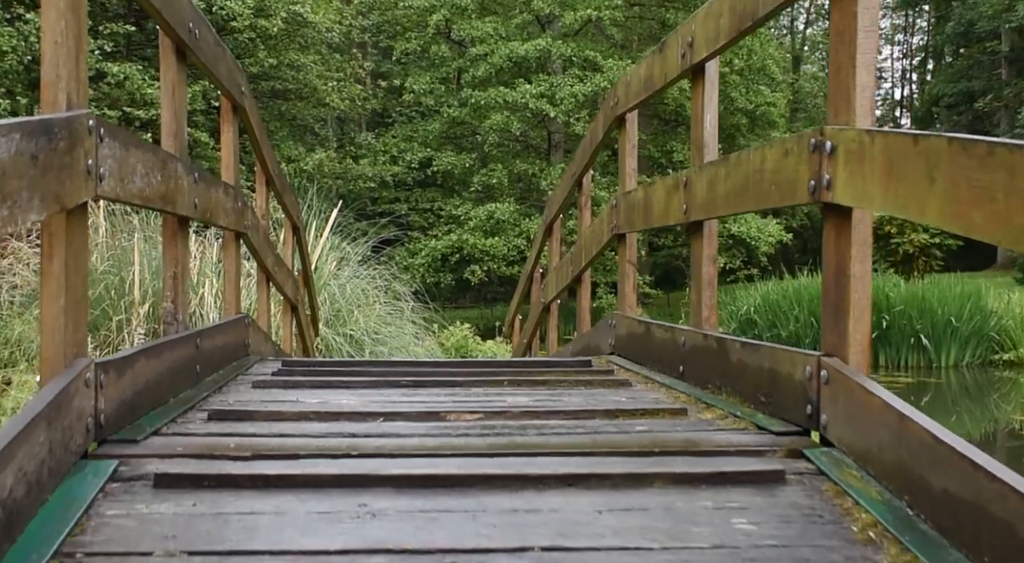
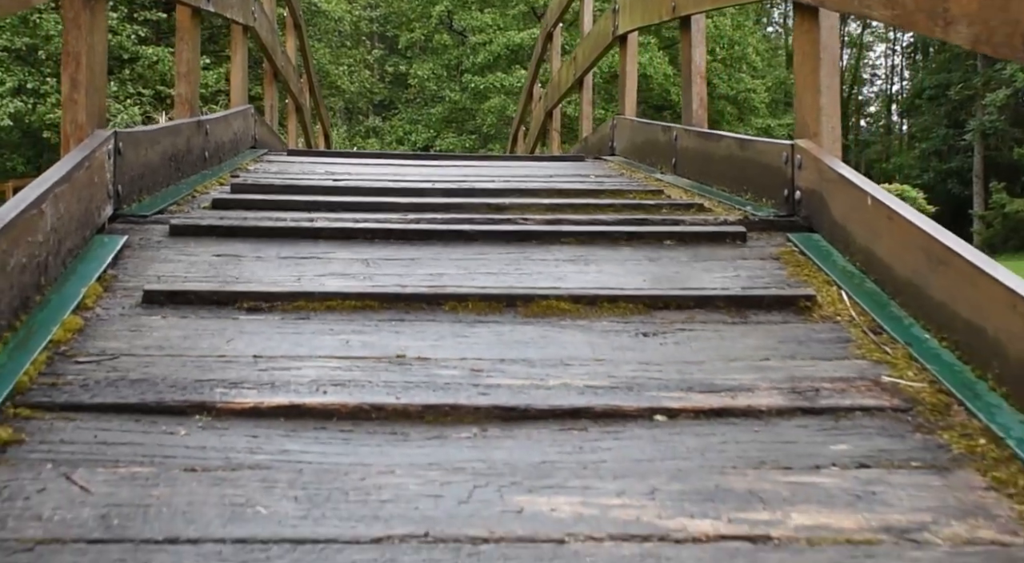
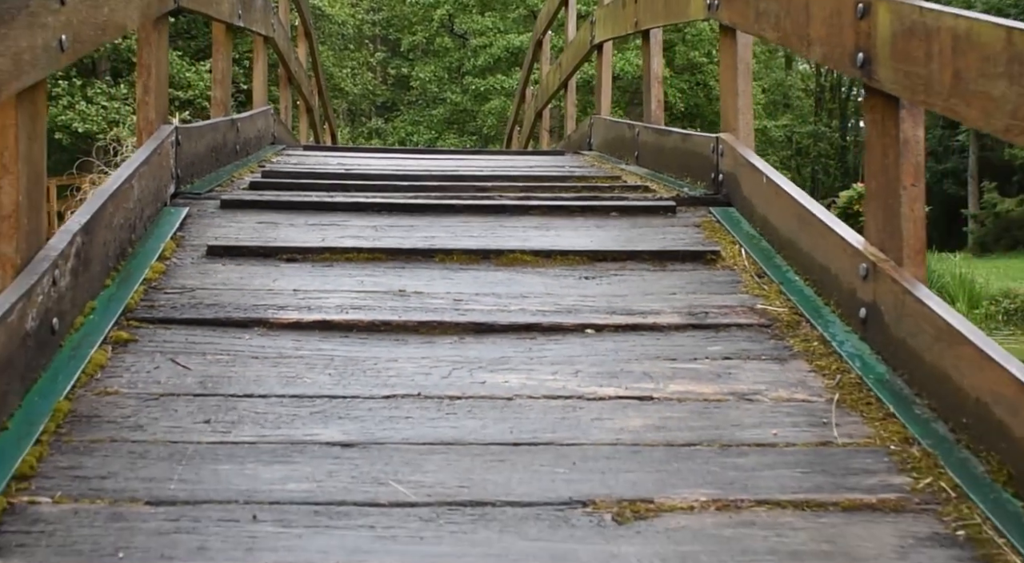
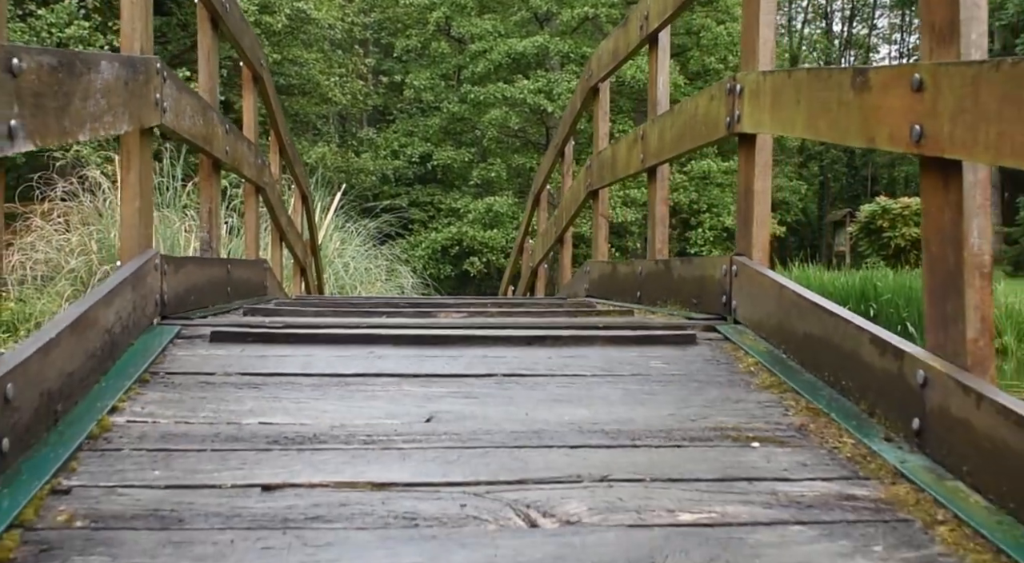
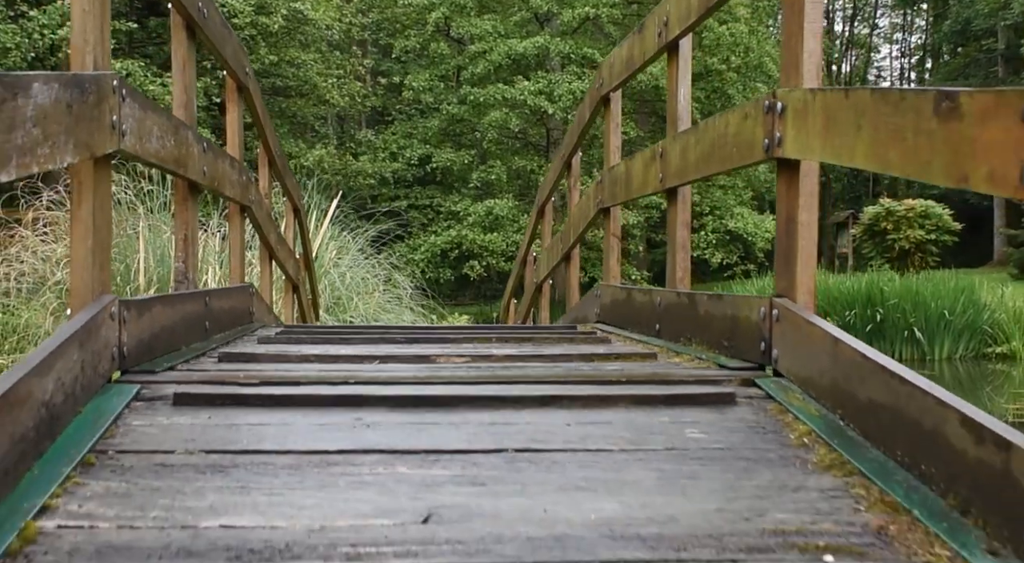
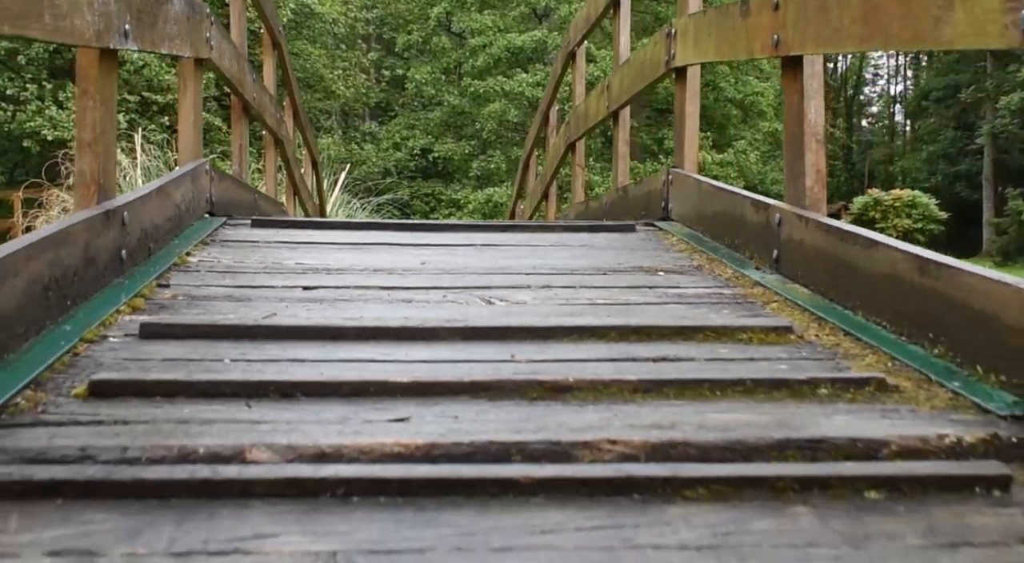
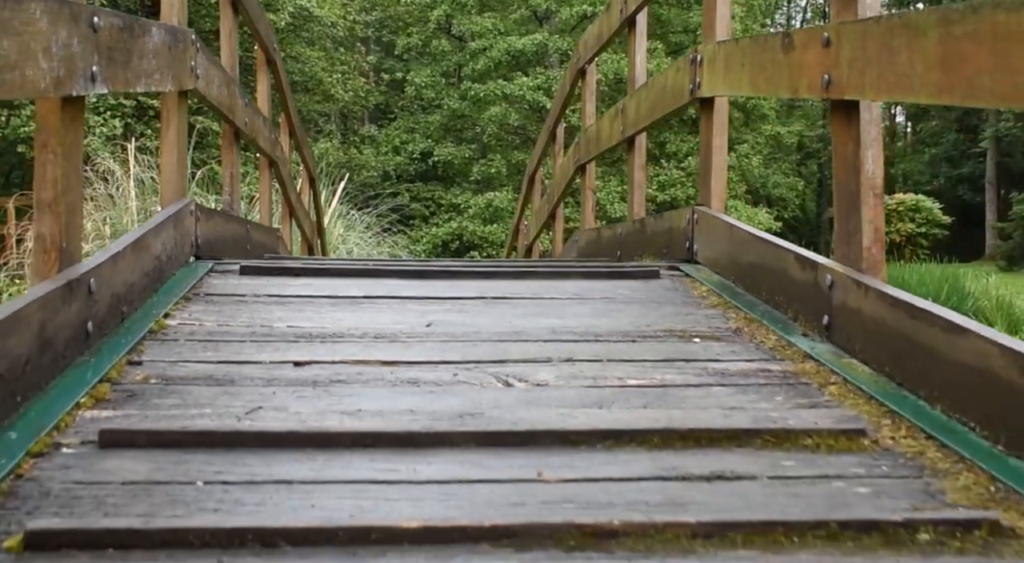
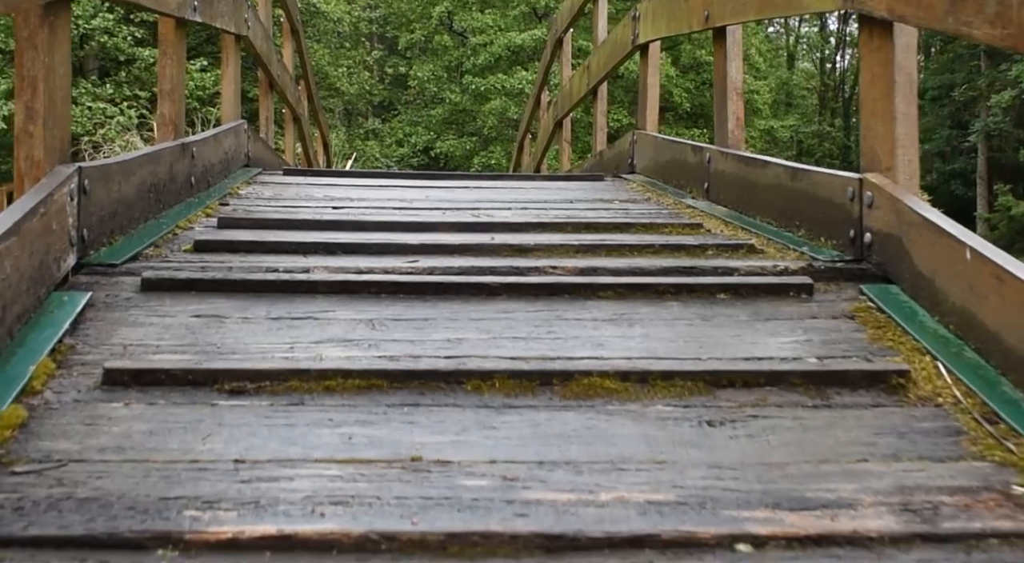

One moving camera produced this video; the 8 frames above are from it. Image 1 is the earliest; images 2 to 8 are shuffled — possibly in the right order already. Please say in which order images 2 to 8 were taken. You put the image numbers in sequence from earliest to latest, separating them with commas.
5, 4, 7, 6, 8, 2, 3
